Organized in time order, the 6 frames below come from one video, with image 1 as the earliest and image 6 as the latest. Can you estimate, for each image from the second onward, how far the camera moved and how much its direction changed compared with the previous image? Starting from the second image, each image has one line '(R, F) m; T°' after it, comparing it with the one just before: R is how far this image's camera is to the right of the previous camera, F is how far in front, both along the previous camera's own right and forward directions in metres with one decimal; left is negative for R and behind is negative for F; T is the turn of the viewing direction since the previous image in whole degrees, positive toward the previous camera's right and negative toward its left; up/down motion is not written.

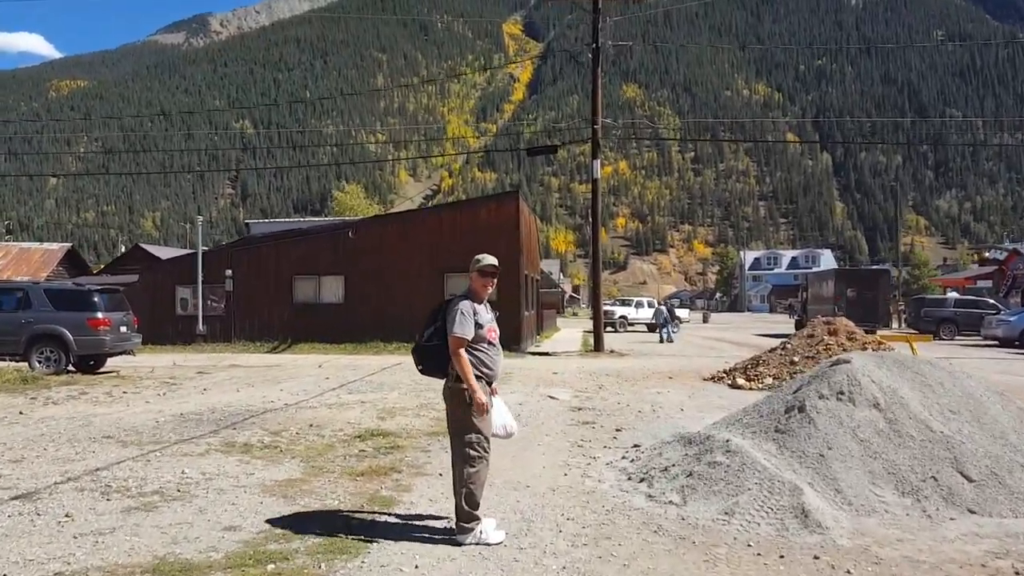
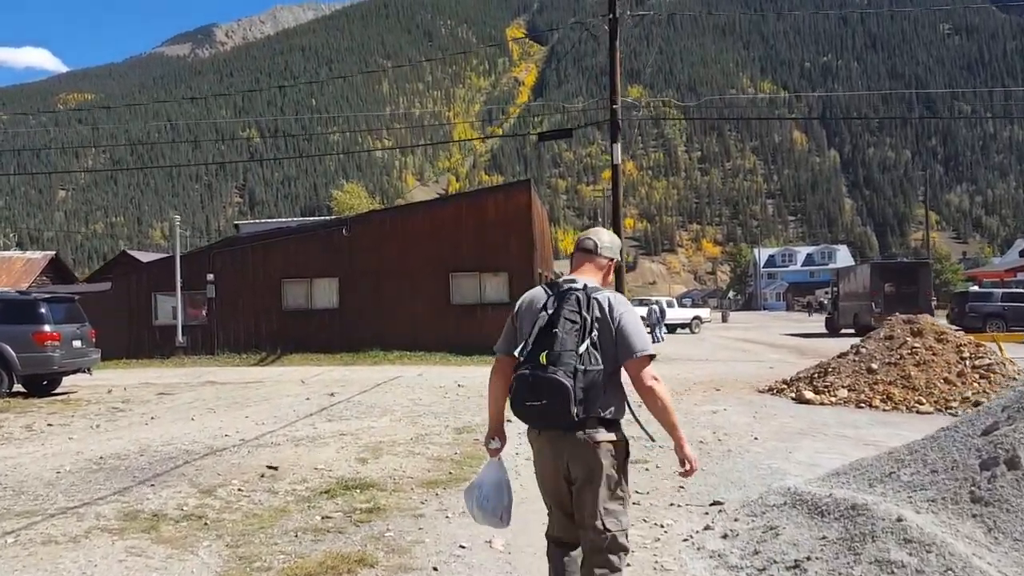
(-0.1, +2.9) m; -1°
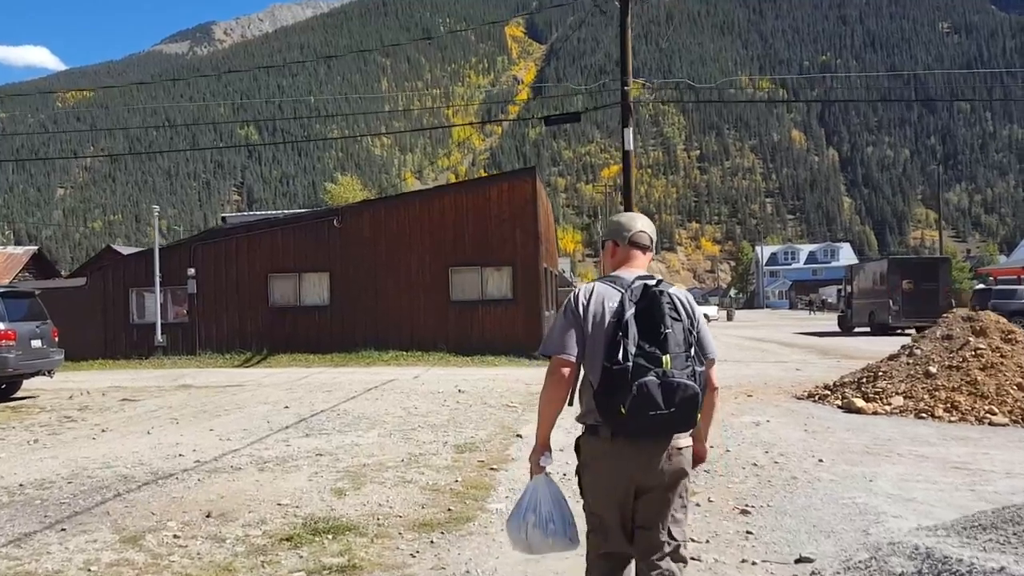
(-0.1, +1.7) m; 0°
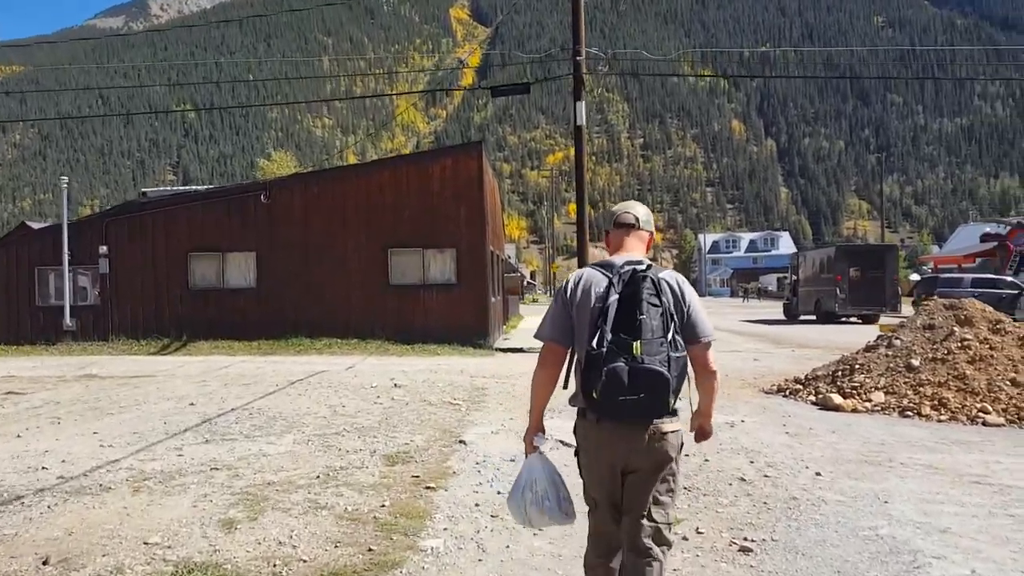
(0.0, +1.4) m; +4°
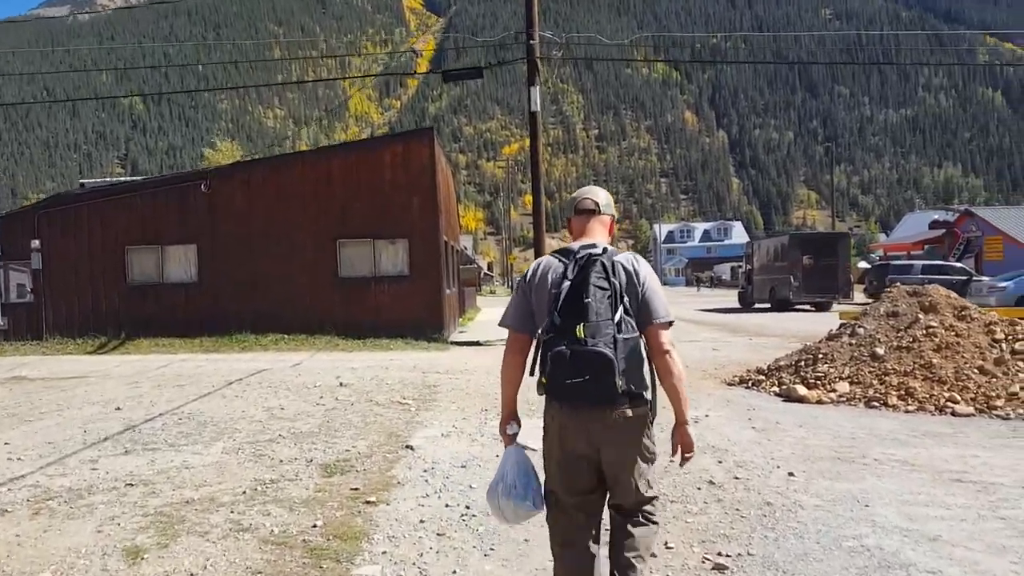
(+0.1, +0.6) m; +3°
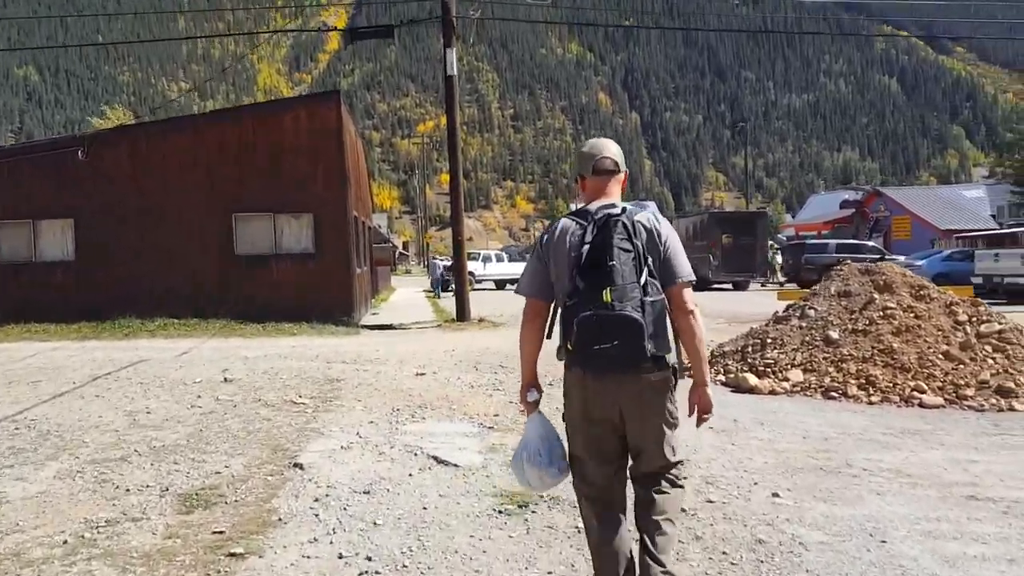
(0.0, +1.4) m; +6°
